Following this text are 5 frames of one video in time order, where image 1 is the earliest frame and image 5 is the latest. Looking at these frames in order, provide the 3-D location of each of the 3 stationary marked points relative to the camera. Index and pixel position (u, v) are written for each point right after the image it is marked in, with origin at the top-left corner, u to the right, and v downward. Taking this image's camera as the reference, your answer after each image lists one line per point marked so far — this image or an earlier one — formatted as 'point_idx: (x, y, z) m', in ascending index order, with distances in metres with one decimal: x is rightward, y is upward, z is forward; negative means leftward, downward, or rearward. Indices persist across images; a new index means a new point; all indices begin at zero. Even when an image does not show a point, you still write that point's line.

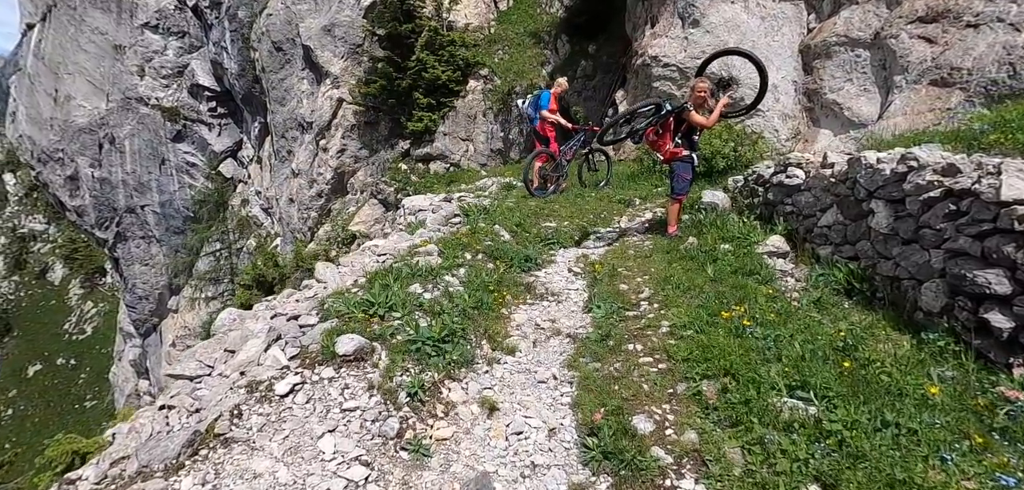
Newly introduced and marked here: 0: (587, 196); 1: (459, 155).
0: (+1.4, +0.9, +10.3) m
1: (-1.3, +3.1, +17.9) m
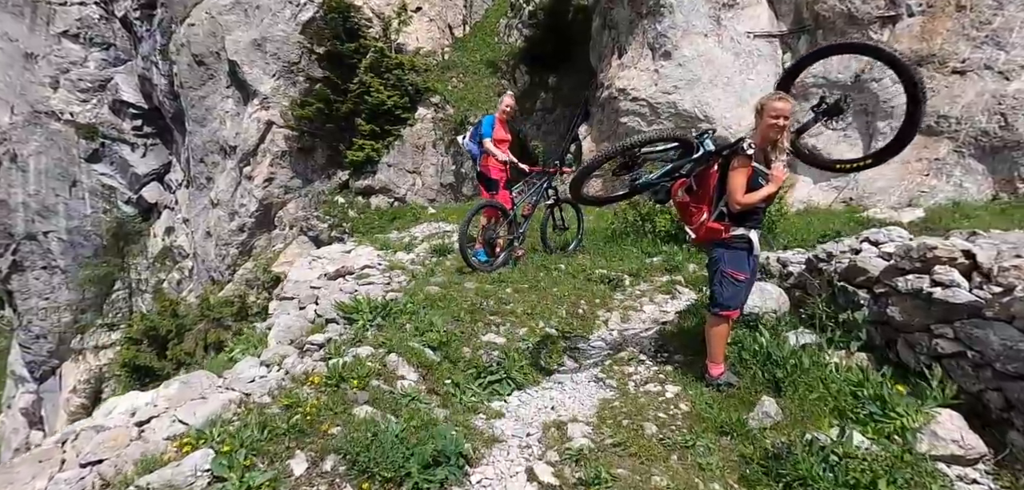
0: (+0.5, -0.3, +7.0) m
1: (-2.8, +1.5, +14.5) m
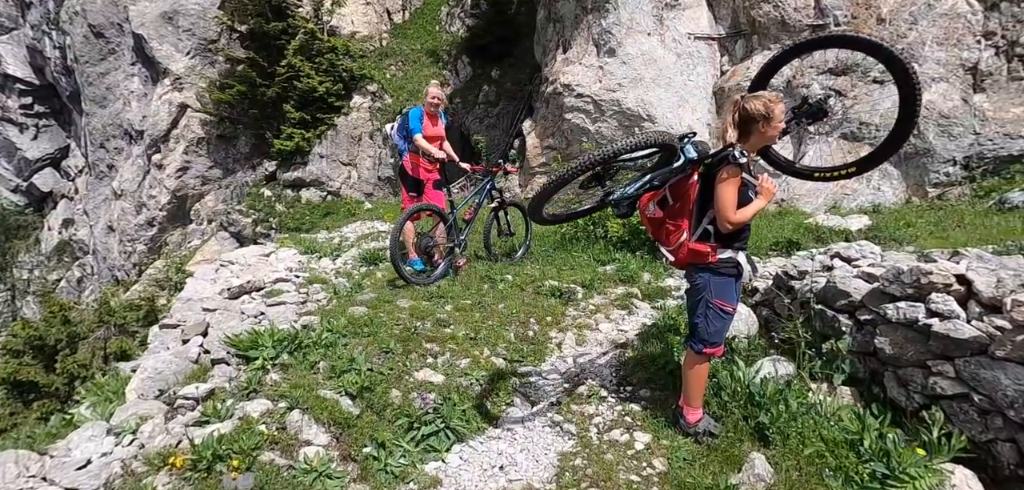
0: (-0.1, -0.4, +6.2) m
1: (-4.2, +1.5, +13.3) m
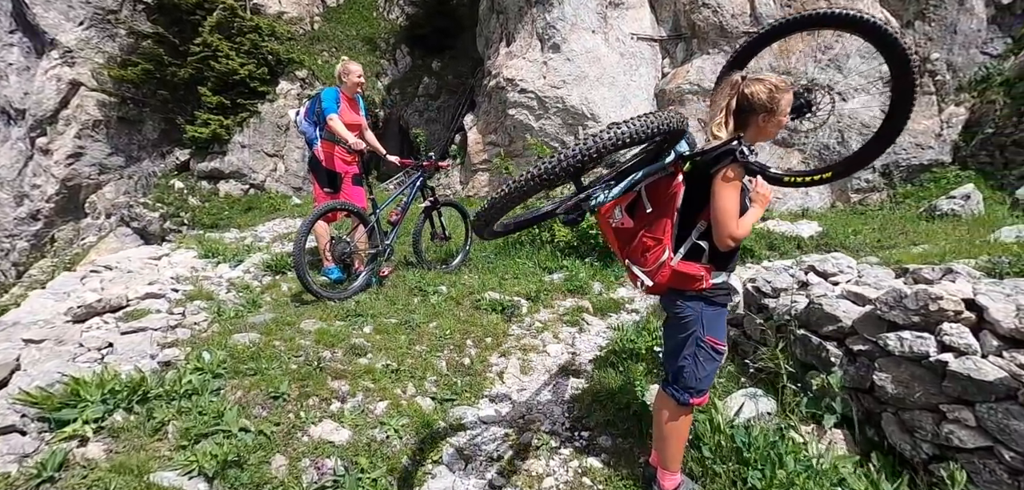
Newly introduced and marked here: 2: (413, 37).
0: (-0.8, -0.5, +5.3) m
1: (-5.6, +1.5, +12.0) m
2: (-2.6, +5.4, +14.0) m
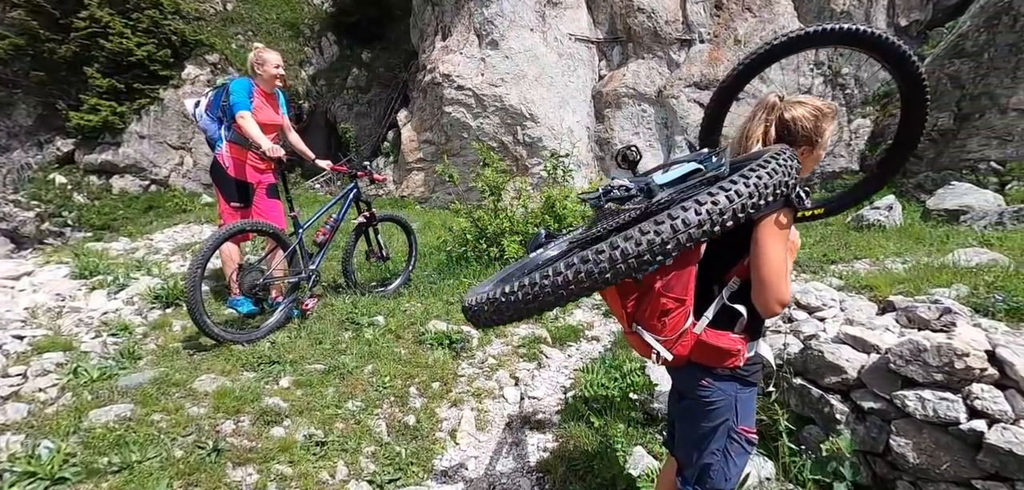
0: (-1.2, -0.7, +4.5) m
1: (-6.8, +1.4, +10.5) m
2: (-4.0, +5.3, +12.9) m
